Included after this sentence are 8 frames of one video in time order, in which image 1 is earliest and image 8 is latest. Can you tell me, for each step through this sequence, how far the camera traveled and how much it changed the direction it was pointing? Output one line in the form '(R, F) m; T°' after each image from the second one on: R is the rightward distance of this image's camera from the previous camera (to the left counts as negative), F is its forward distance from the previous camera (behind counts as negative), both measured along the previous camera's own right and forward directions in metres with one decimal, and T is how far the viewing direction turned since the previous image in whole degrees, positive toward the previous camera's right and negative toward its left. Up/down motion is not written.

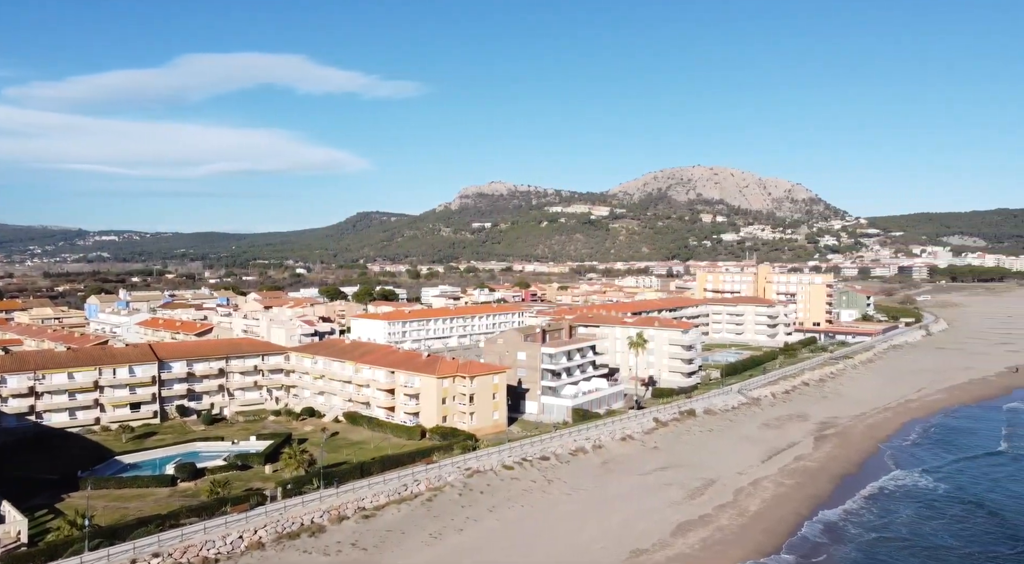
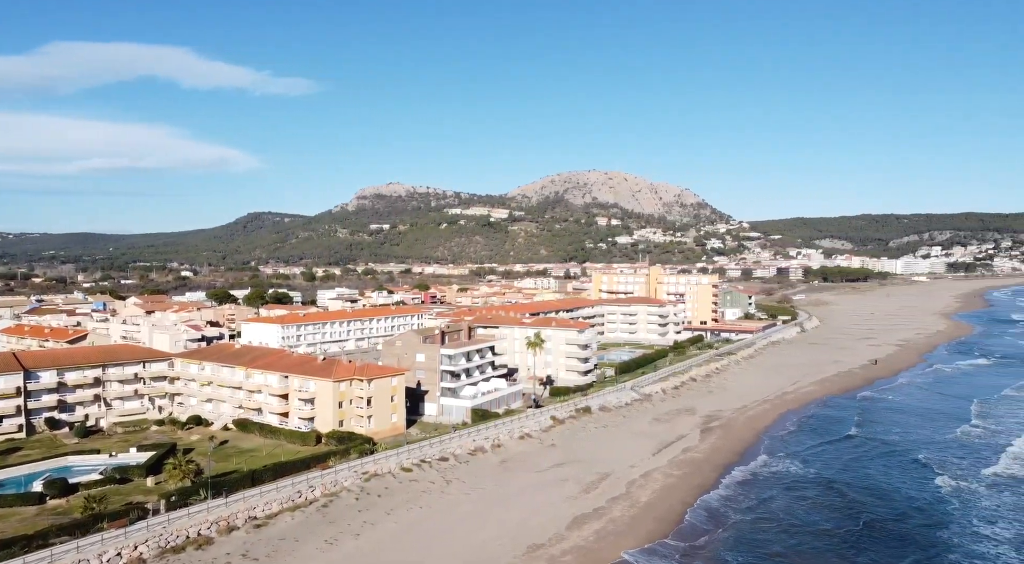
(+0.2, -0.3) m; +8°
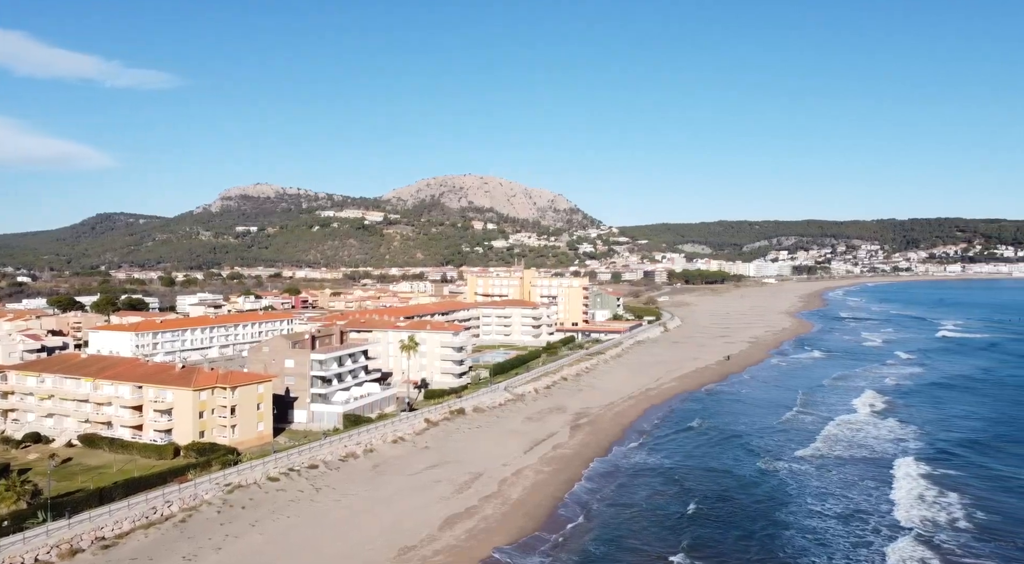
(+0.2, -0.5) m; +10°
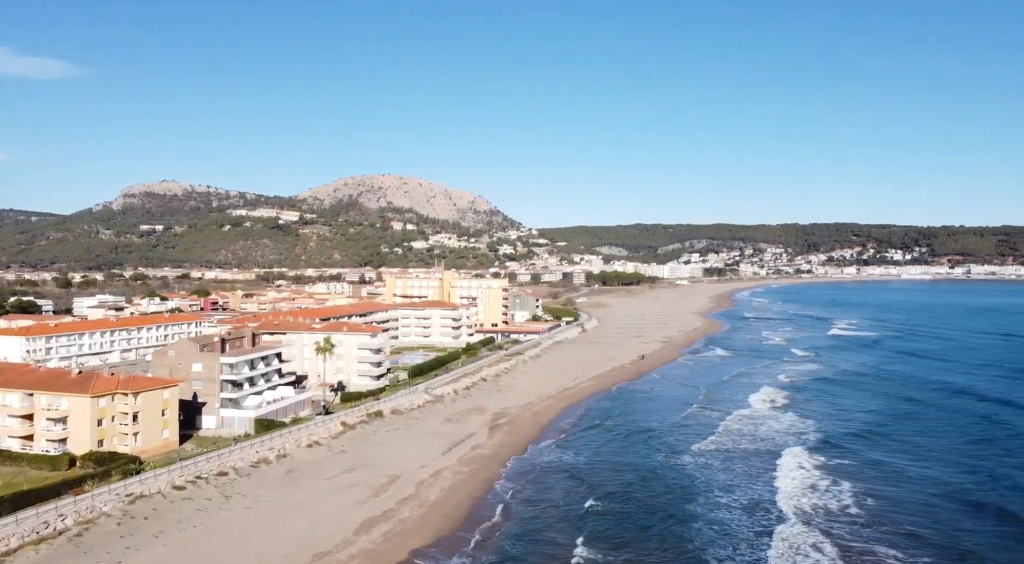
(+0.1, -0.3) m; +7°
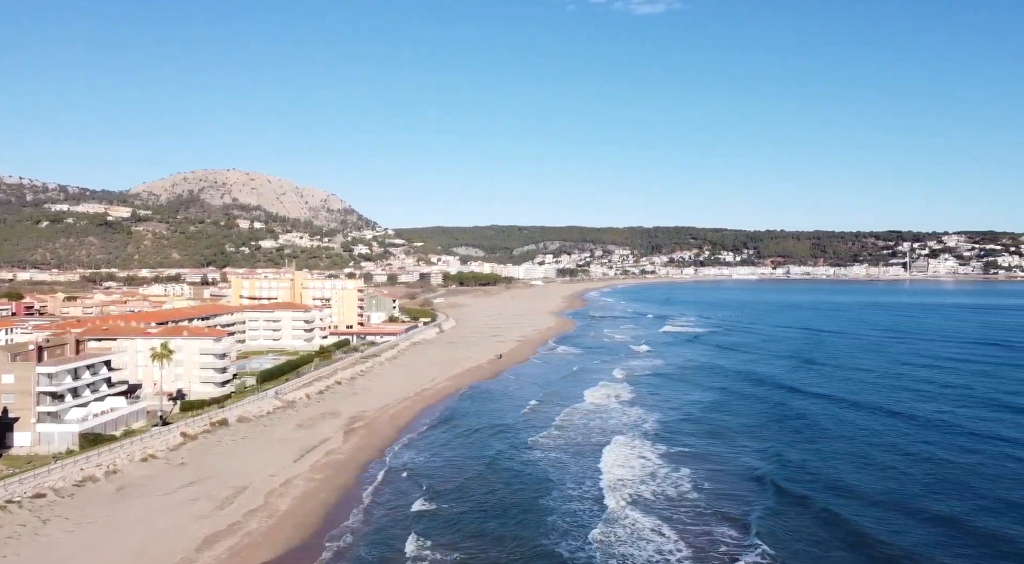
(+0.1, -0.6) m; +12°
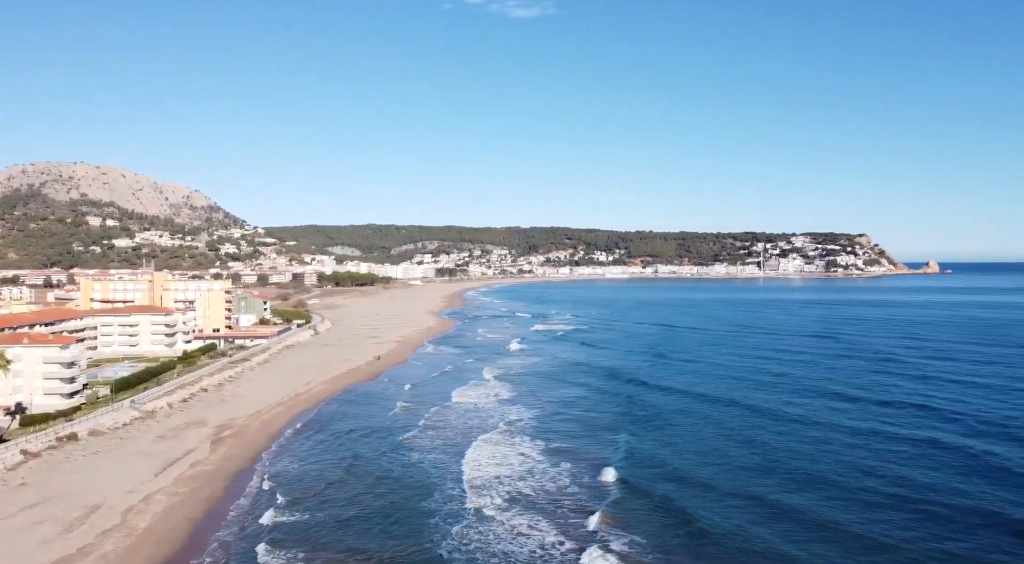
(0.0, -0.7) m; +10°
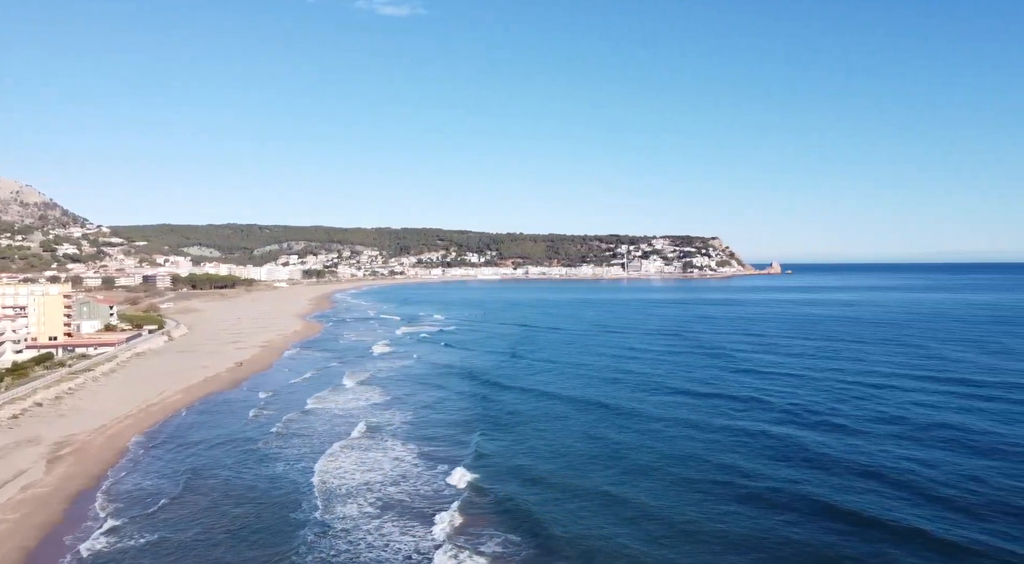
(+0.1, -1.1) m; +11°
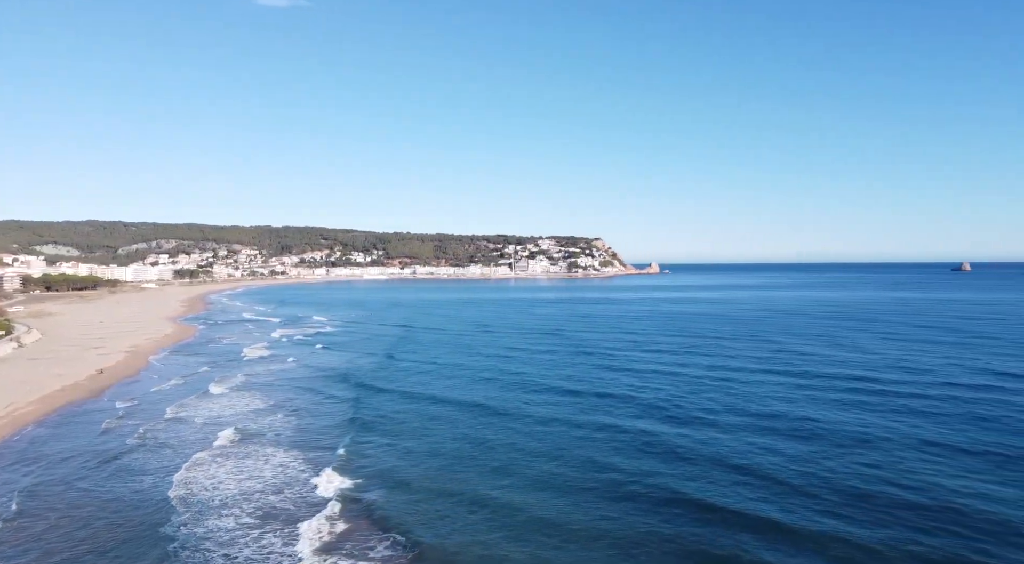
(+0.1, -1.3) m; +10°
